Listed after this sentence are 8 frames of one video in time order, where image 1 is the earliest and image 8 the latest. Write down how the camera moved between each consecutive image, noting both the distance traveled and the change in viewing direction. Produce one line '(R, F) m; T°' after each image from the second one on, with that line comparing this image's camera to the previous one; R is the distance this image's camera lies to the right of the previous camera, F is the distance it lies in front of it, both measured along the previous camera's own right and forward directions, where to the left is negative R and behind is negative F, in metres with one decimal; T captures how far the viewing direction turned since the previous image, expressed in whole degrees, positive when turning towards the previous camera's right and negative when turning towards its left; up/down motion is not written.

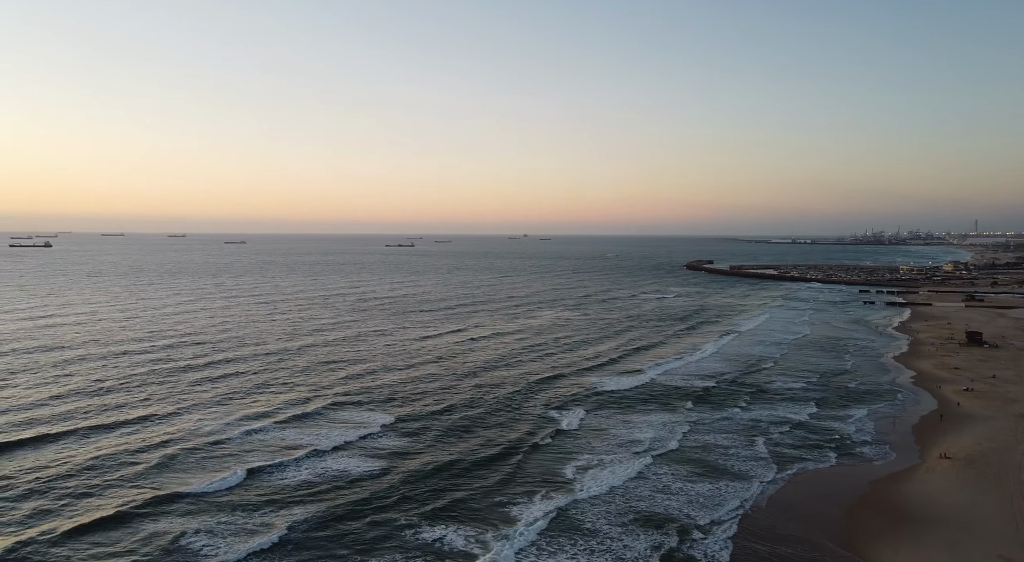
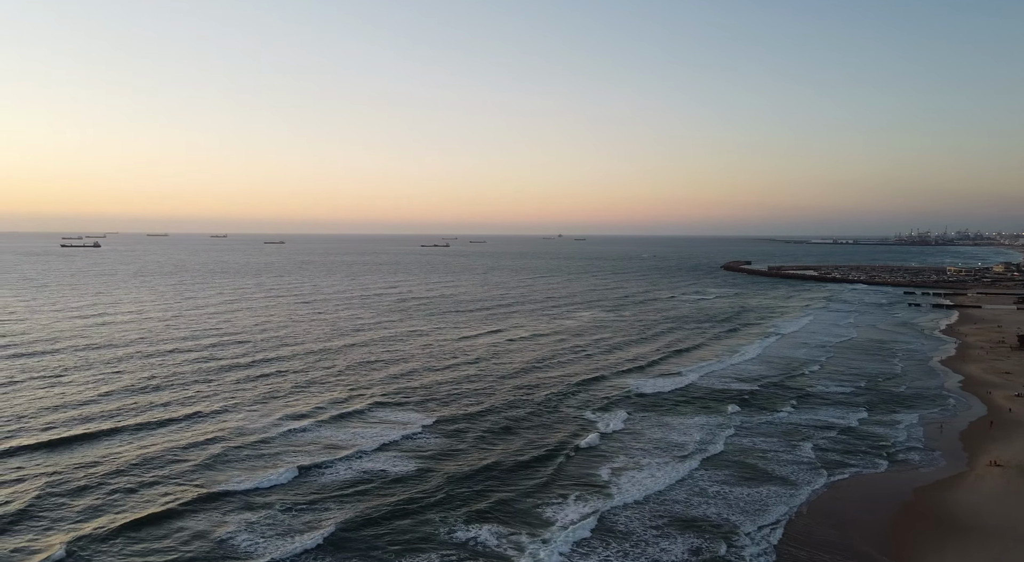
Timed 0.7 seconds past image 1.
(-0.2, +0.1) m; -3°
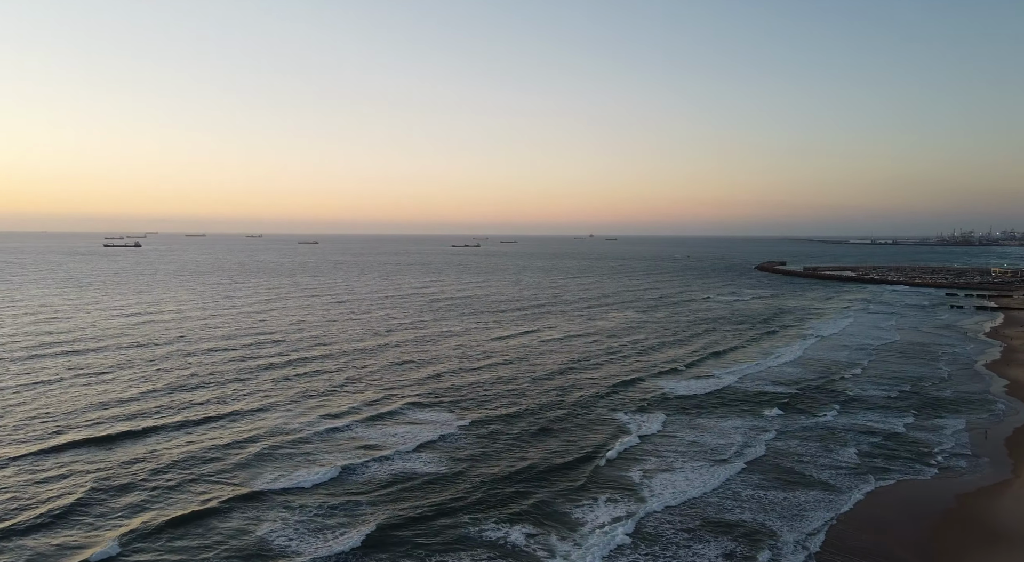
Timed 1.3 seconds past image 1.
(-0.2, +0.1) m; -2°
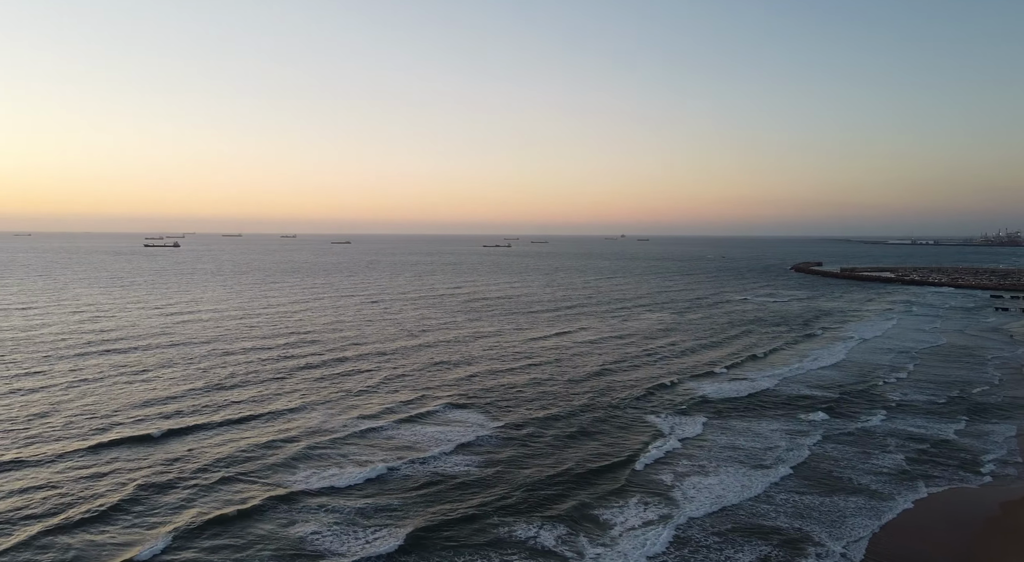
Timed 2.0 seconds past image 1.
(-0.3, +0.1) m; -2°
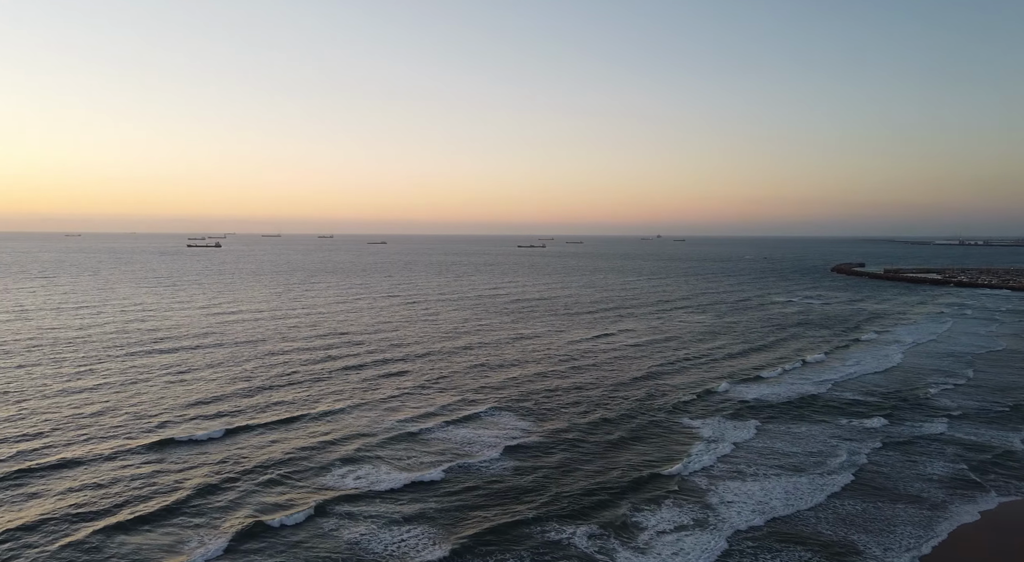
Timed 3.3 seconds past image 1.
(+0.6, 0.0) m; -3°
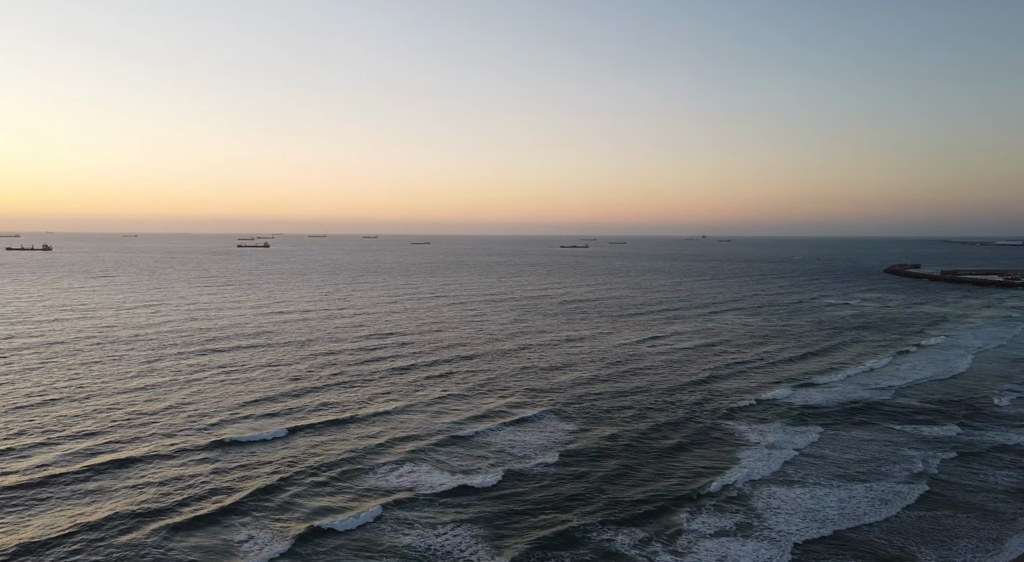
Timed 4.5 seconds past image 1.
(+1.1, 0.0) m; -4°
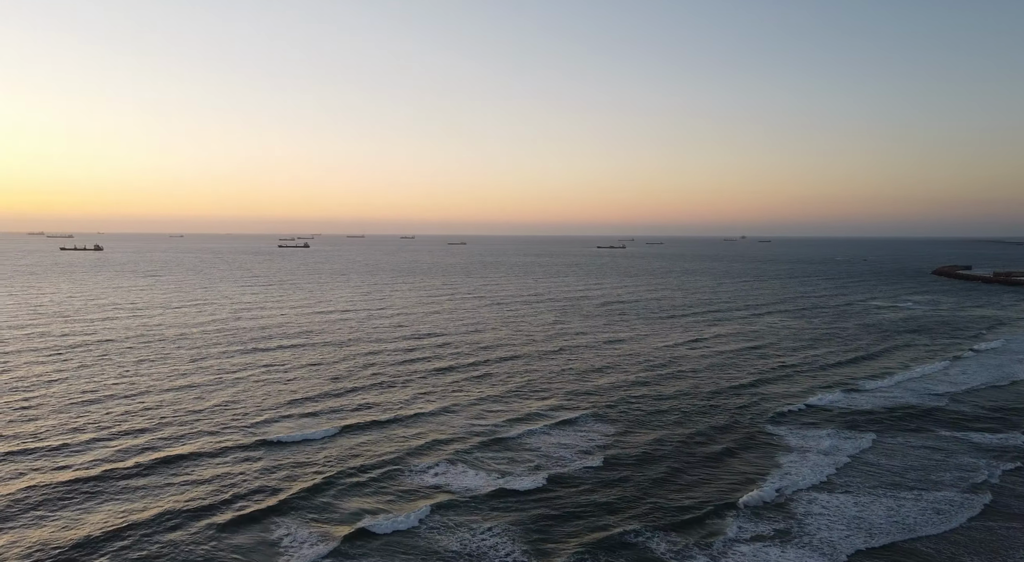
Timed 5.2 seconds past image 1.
(-0.3, +0.2) m; -3°
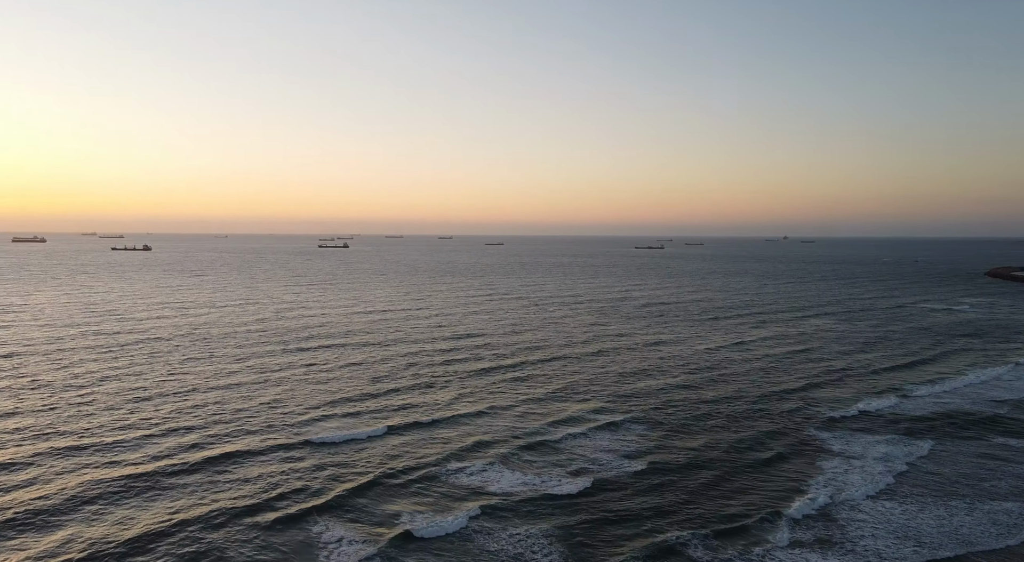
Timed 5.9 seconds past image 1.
(-0.3, +0.2) m; -3°
